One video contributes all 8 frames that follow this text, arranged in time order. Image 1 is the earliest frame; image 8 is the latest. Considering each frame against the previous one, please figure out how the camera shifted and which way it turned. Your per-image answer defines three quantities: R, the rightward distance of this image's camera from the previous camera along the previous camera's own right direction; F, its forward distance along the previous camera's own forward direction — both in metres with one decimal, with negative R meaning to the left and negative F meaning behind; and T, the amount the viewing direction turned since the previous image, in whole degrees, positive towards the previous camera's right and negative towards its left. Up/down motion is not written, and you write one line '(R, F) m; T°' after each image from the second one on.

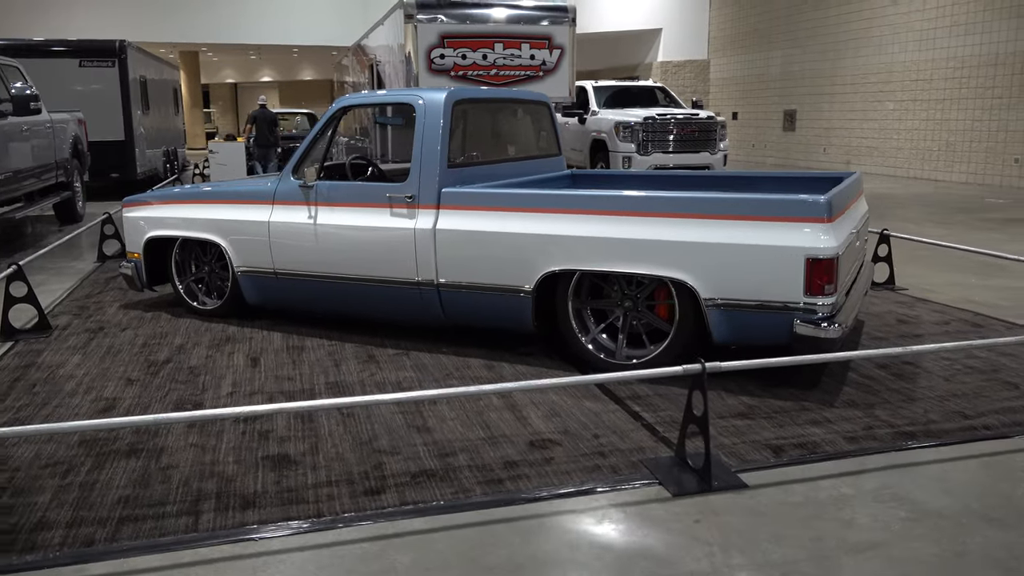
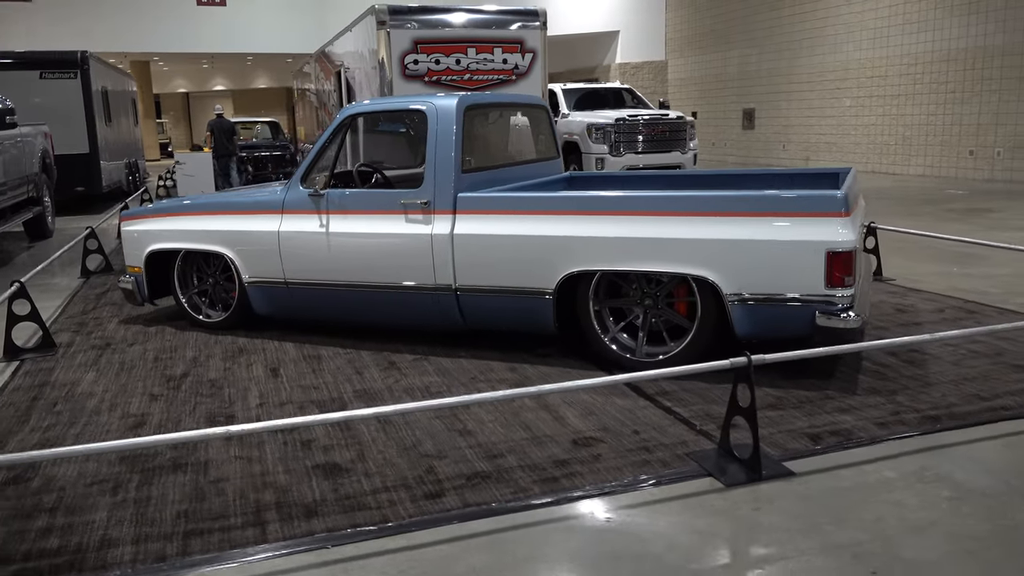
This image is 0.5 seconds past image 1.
(-0.4, 0.0) m; +3°
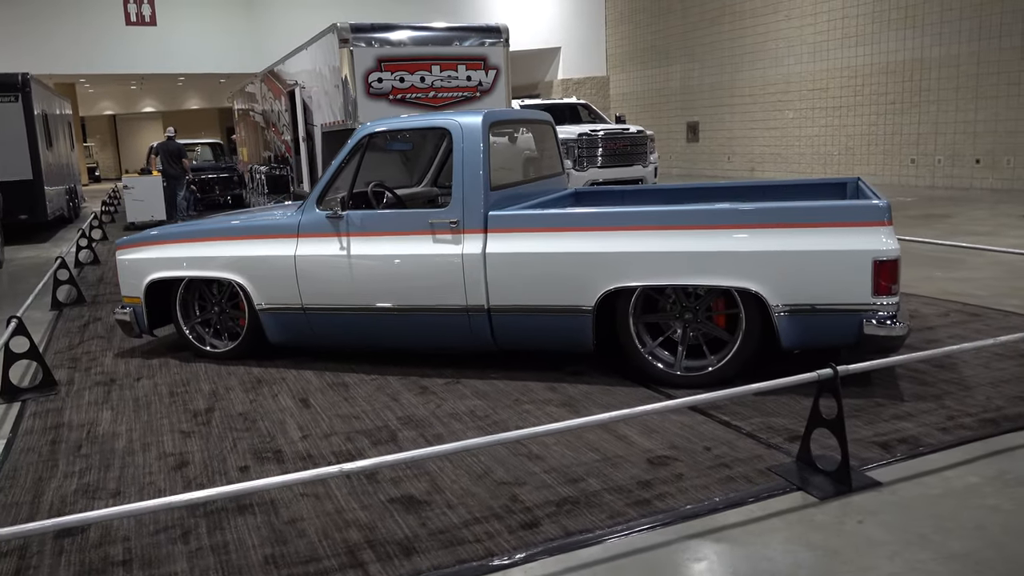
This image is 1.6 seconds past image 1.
(-0.6, +0.1) m; +4°
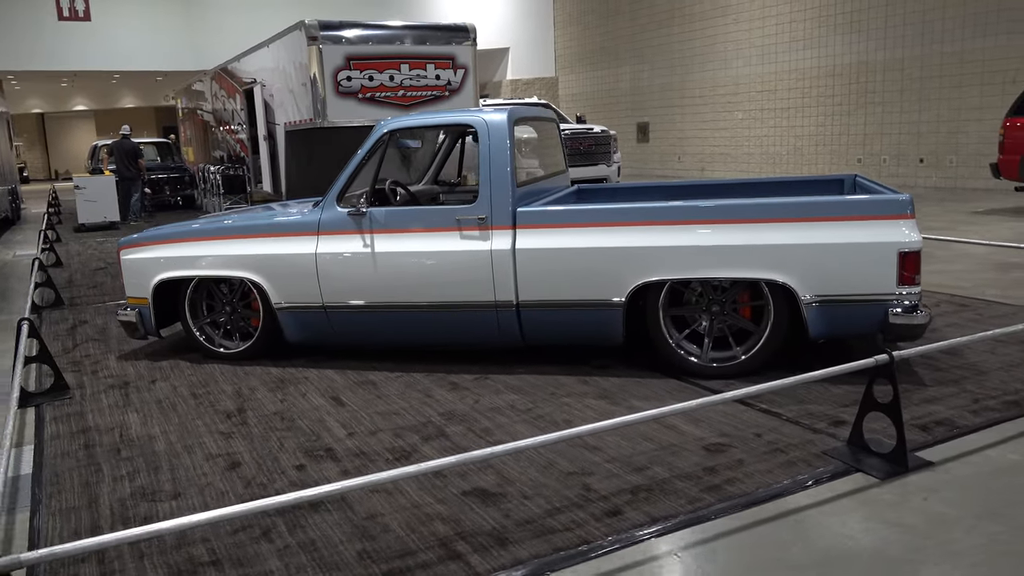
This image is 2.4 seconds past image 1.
(-0.5, 0.0) m; +4°
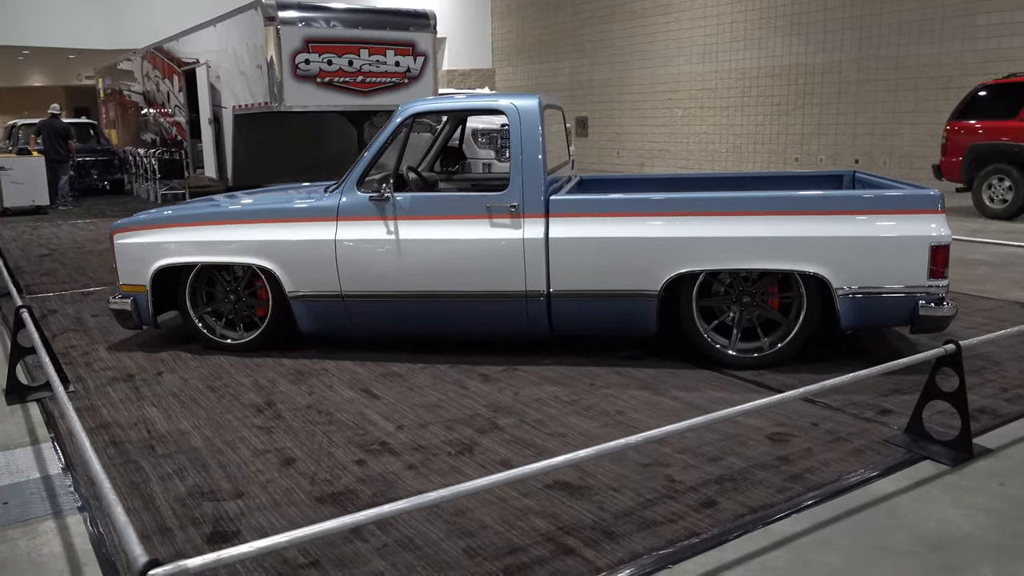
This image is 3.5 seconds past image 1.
(-0.7, +0.1) m; +6°
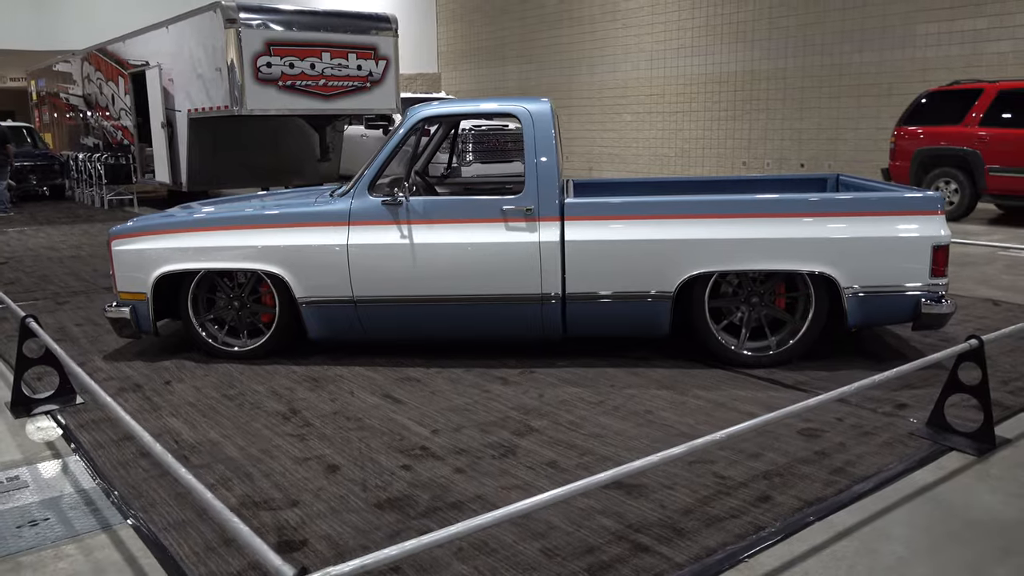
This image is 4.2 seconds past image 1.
(-0.5, 0.0) m; +4°
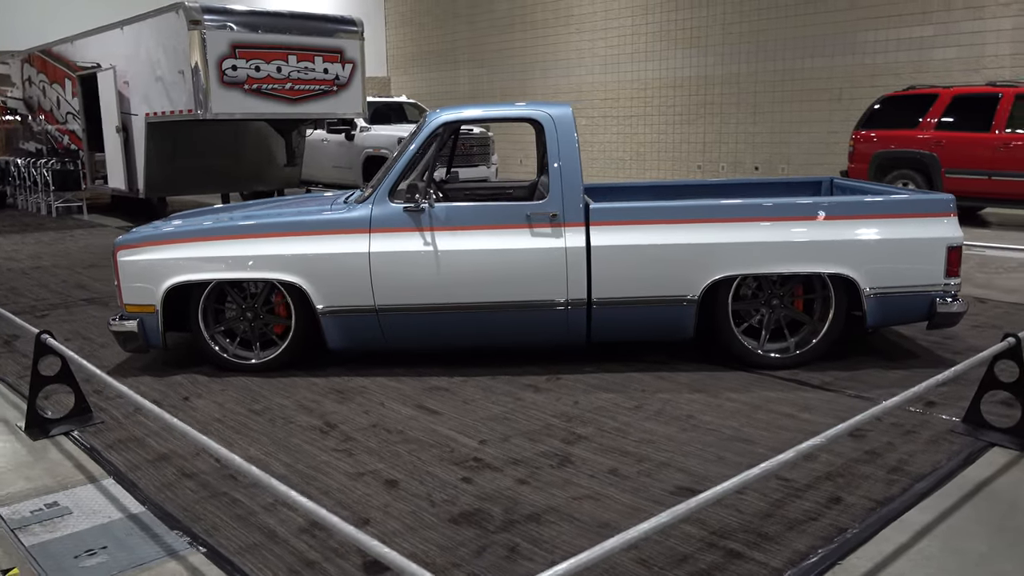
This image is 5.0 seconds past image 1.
(-0.5, +0.1) m; +4°
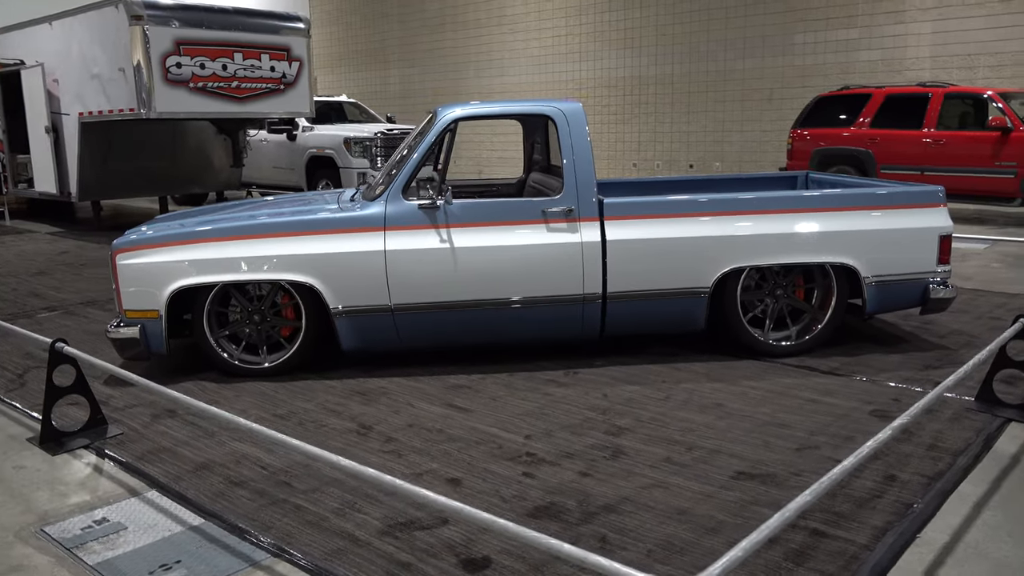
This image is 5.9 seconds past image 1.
(-0.6, 0.0) m; +6°
